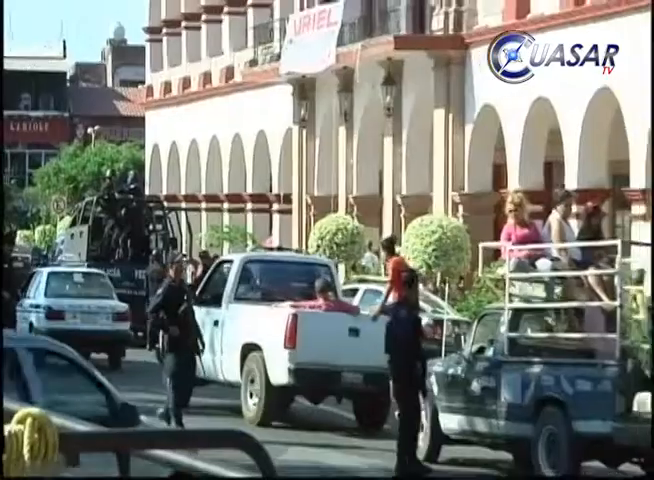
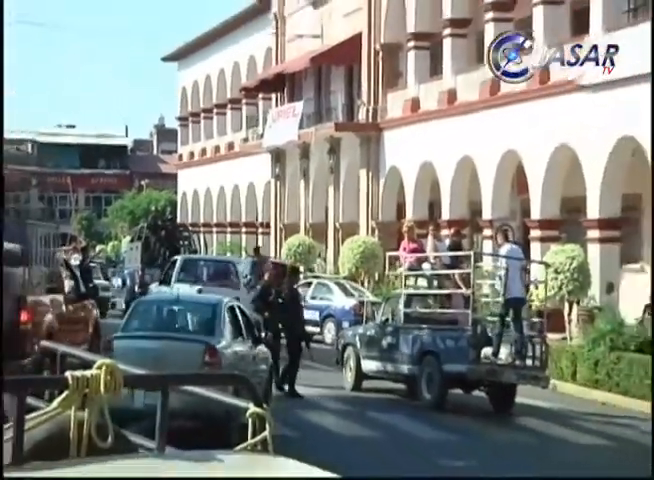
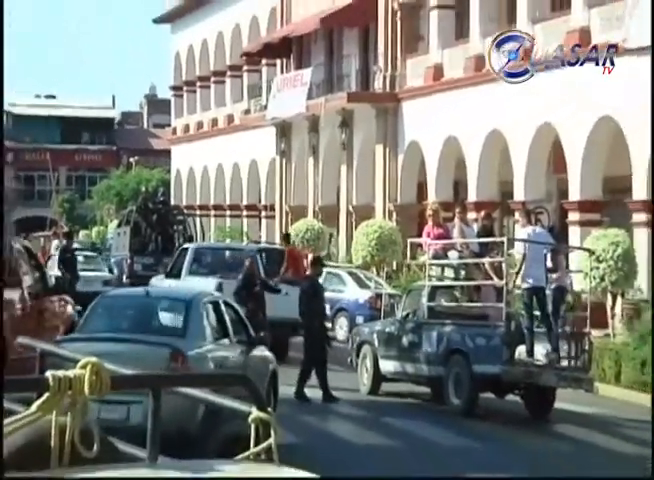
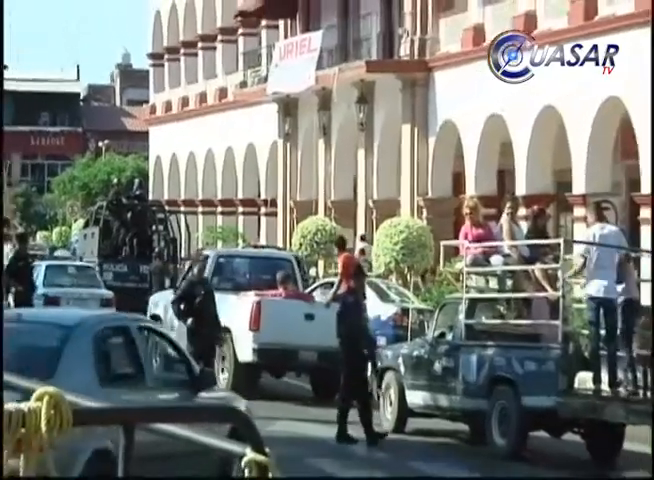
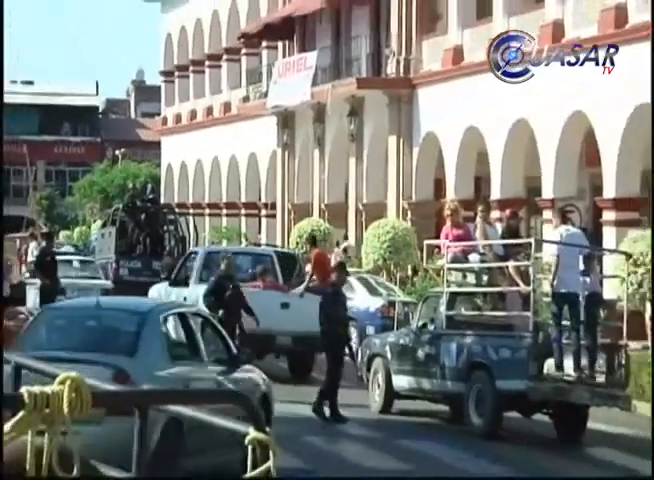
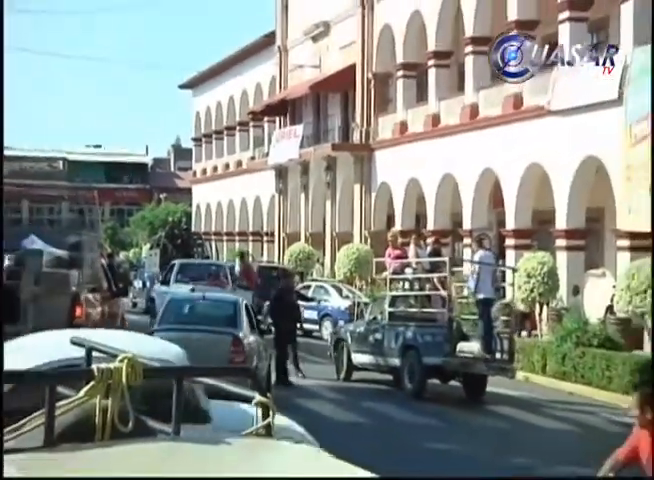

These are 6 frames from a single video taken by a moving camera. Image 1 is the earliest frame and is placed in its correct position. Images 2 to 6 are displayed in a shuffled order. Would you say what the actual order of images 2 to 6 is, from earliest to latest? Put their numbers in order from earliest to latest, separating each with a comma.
4, 5, 3, 2, 6
